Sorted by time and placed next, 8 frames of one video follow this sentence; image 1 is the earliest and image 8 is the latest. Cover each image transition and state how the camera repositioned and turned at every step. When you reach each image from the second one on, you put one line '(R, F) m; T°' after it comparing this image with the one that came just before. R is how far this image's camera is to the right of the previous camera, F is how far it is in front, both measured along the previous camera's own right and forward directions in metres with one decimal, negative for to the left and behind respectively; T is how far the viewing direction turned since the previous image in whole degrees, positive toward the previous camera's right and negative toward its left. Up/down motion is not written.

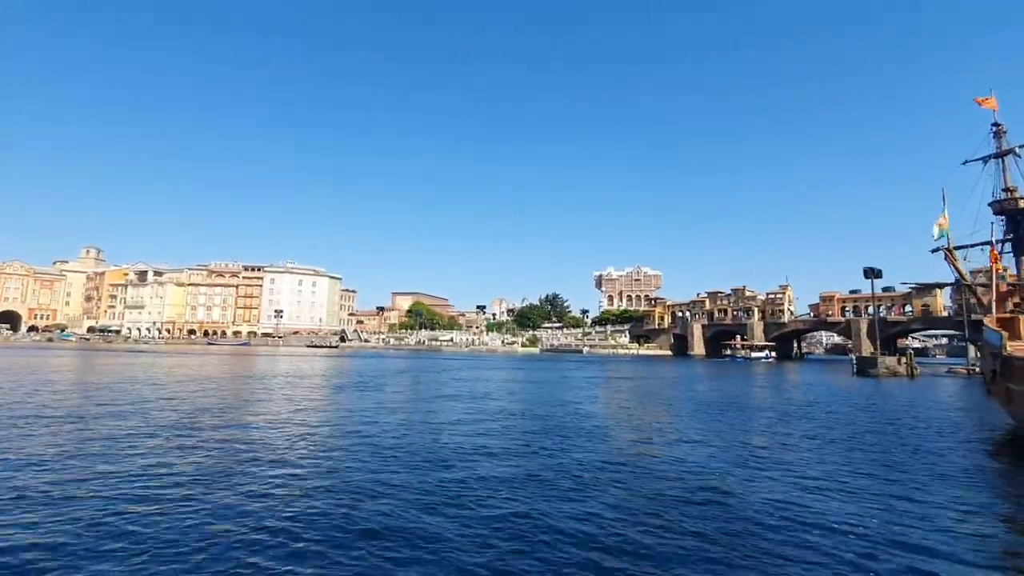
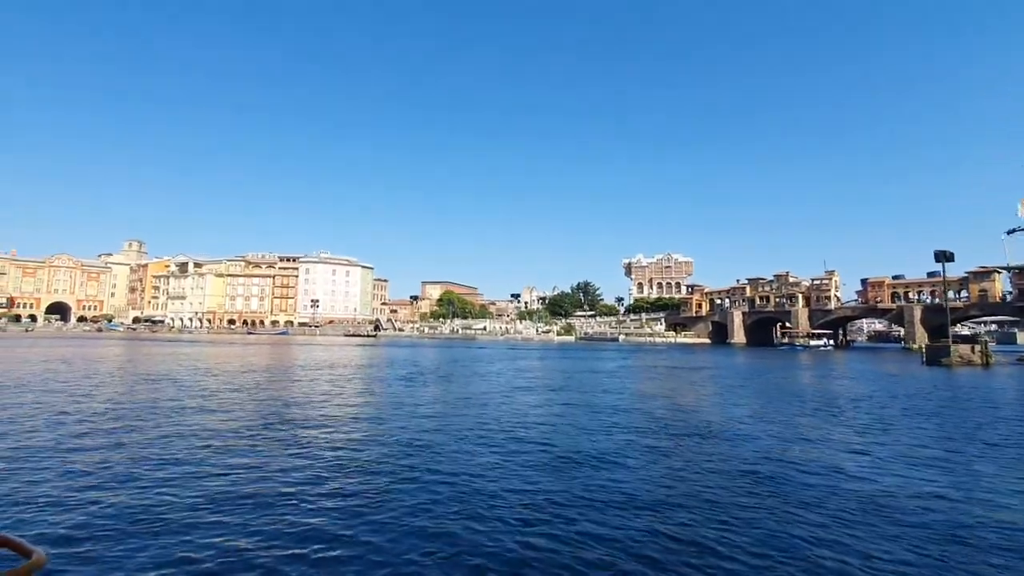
(-0.5, +0.6) m; -3°
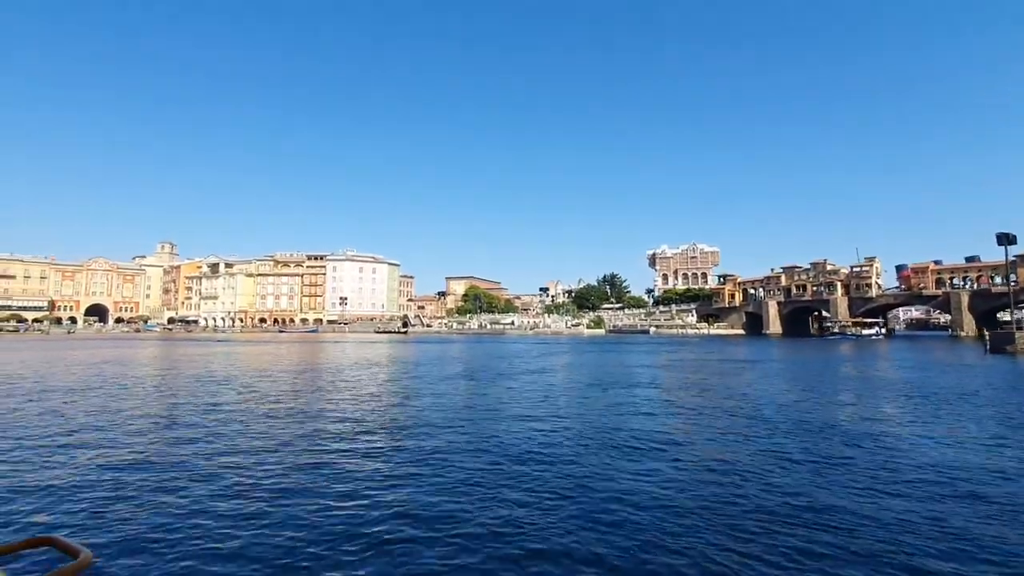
(-0.5, +0.4) m; -2°
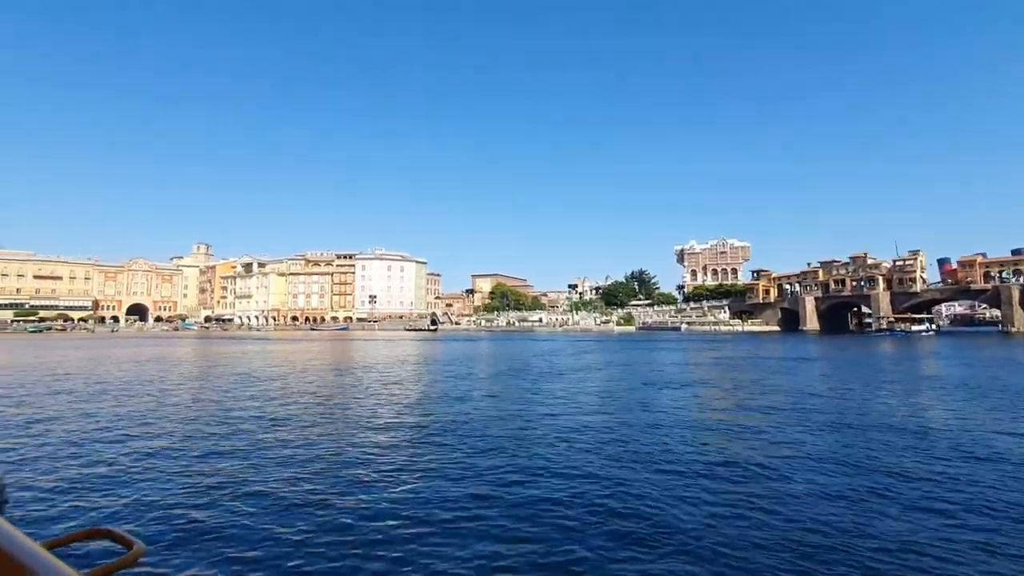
(-0.2, +0.7) m; -3°
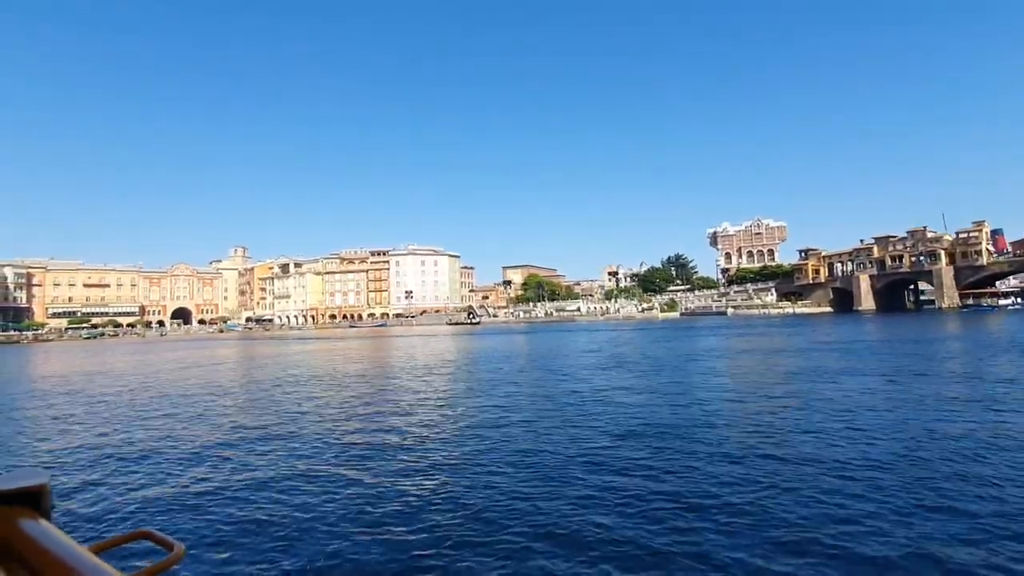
(-0.9, +0.9) m; -3°
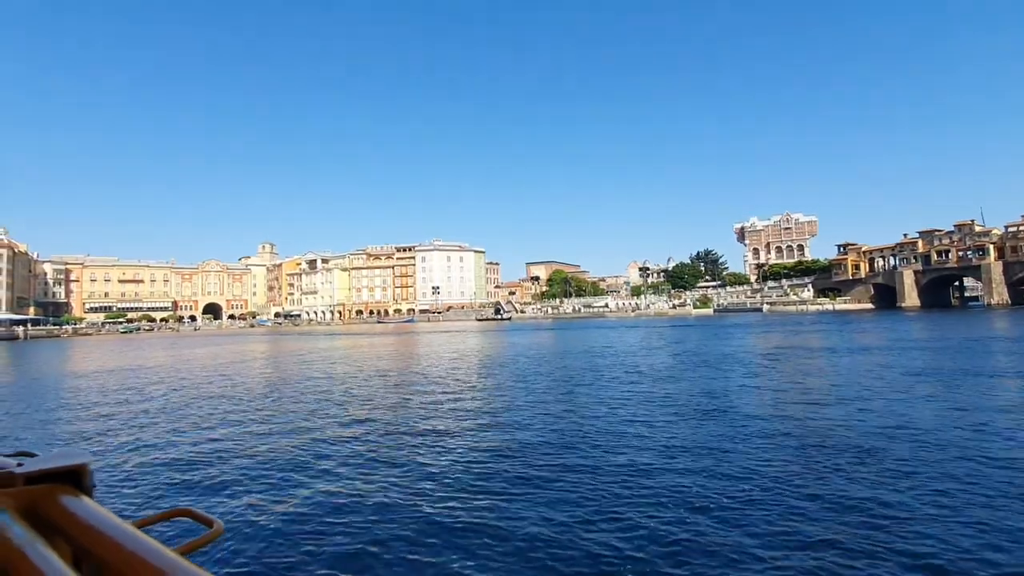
(-0.7, +0.5) m; -2°
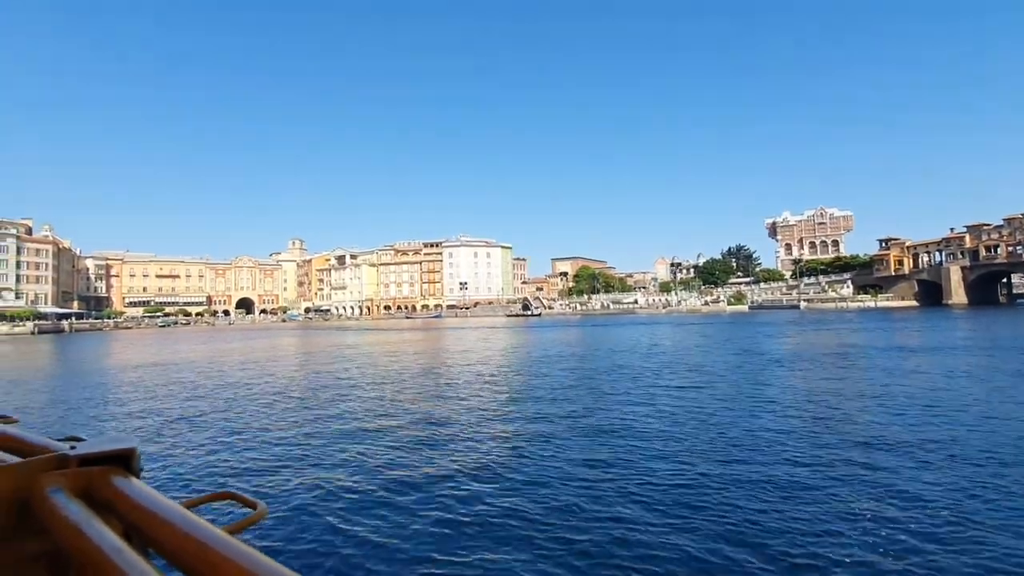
(-0.5, +0.4) m; -3°
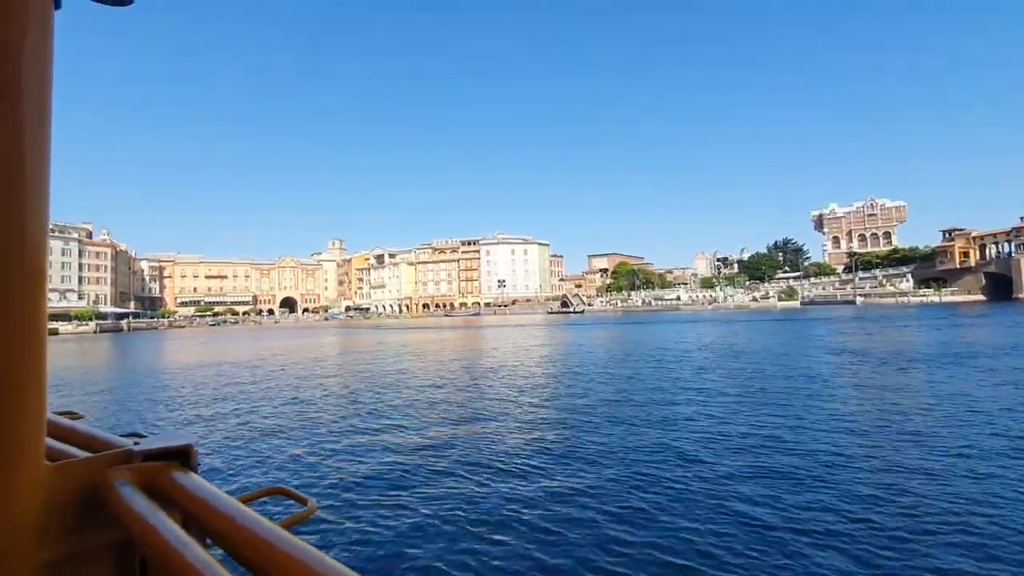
(-0.7, +0.5) m; -4°
